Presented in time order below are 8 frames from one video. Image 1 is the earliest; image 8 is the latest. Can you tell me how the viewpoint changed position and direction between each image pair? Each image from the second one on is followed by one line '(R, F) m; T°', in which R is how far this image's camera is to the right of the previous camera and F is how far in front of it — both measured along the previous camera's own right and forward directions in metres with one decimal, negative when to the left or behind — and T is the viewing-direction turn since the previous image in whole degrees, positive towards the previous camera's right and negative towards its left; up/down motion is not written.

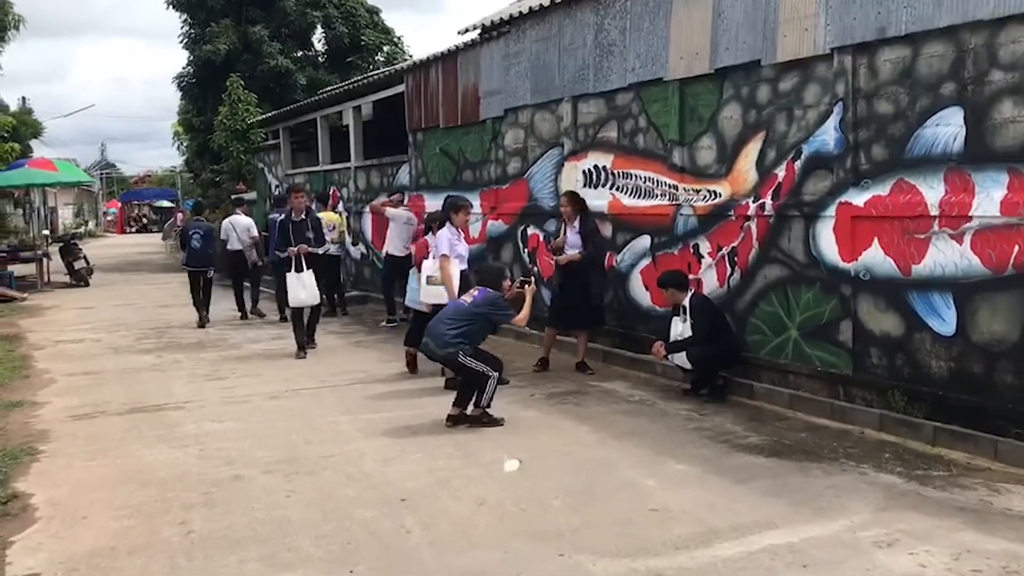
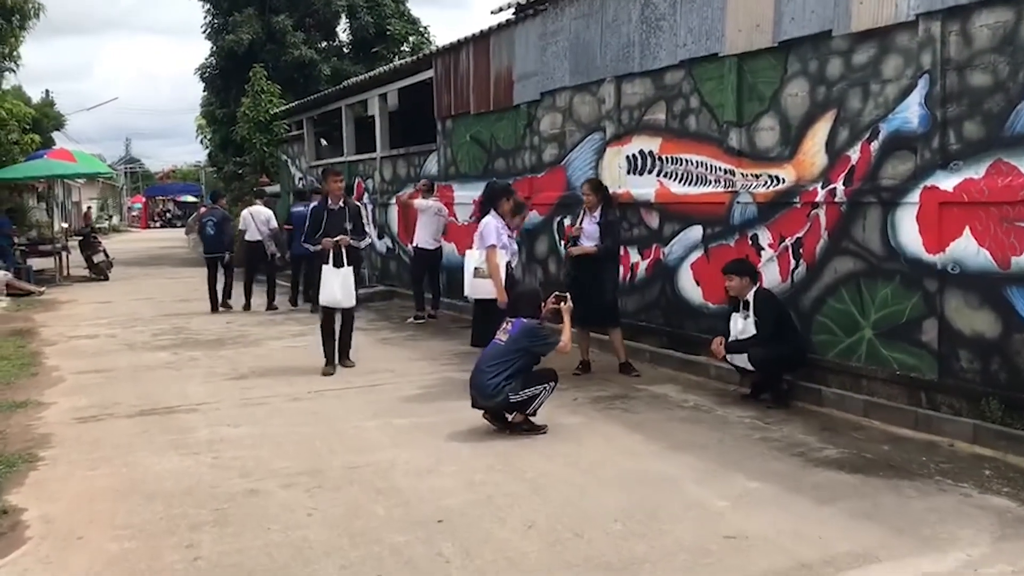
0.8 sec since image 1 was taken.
(-0.1, +0.6) m; -1°
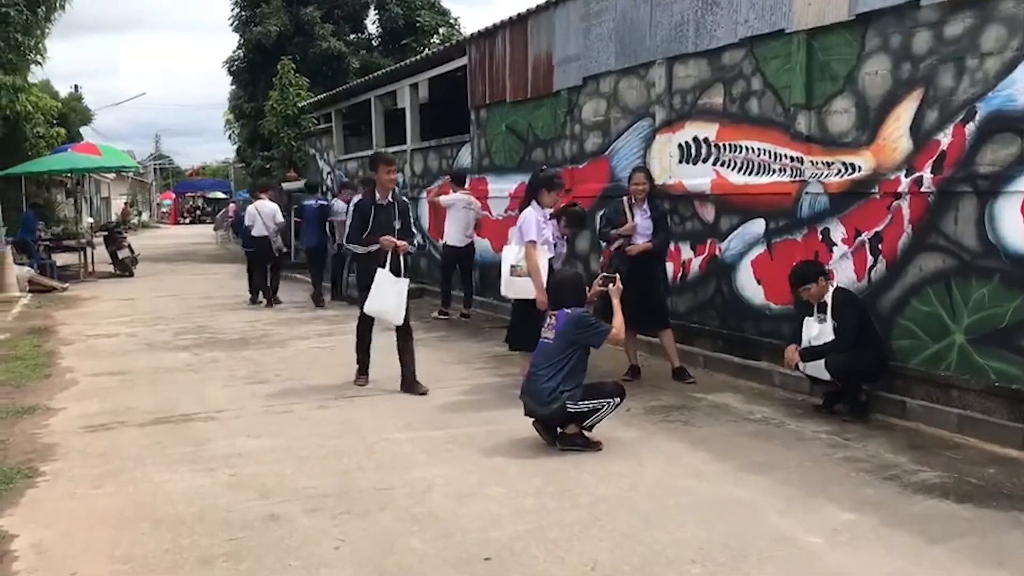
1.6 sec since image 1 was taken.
(-0.1, +0.6) m; -2°
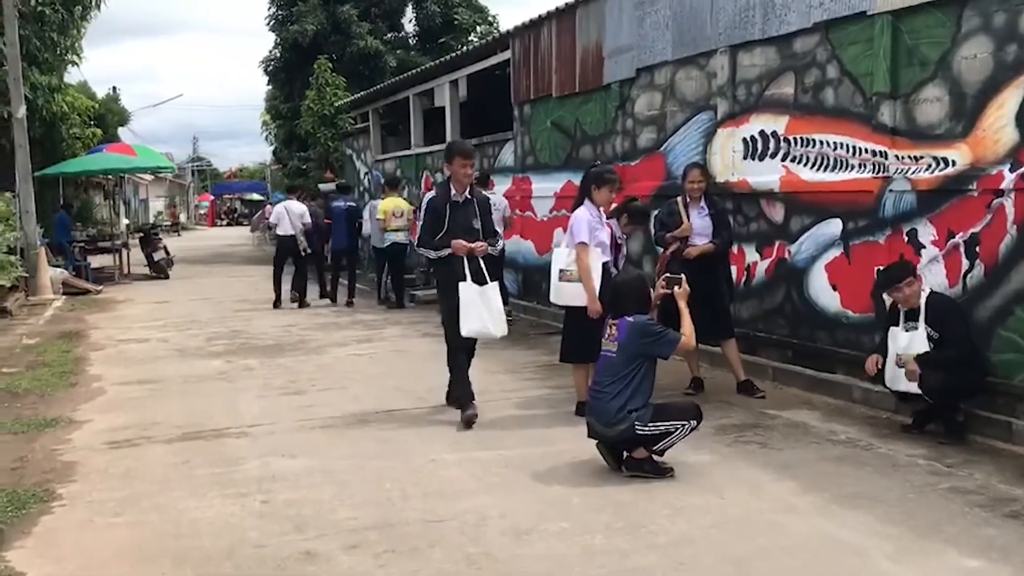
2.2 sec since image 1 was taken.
(-0.1, +0.5) m; -2°
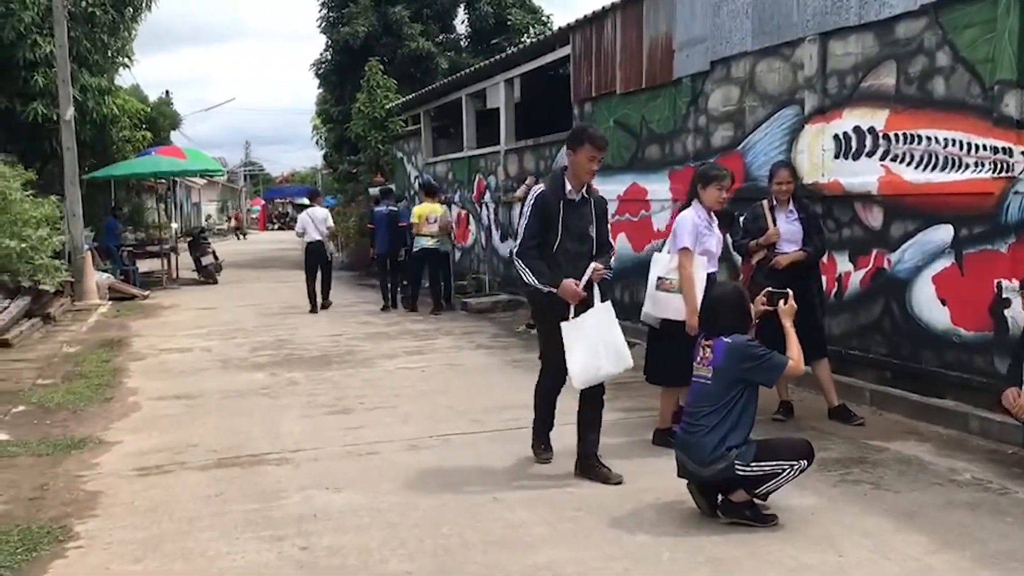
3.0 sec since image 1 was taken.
(-0.1, +0.6) m; -3°
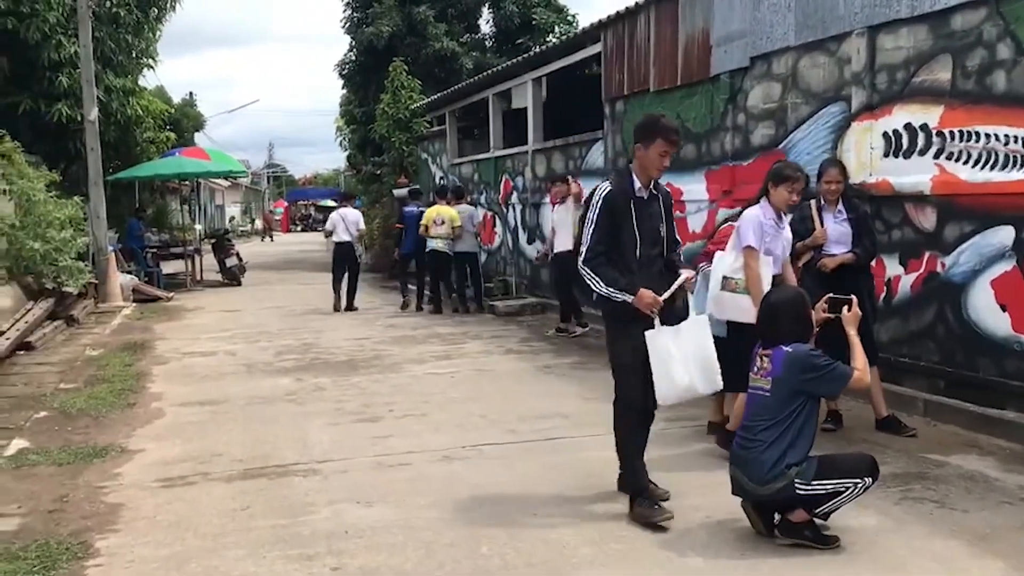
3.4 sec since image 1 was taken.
(-0.1, +0.2) m; -1°
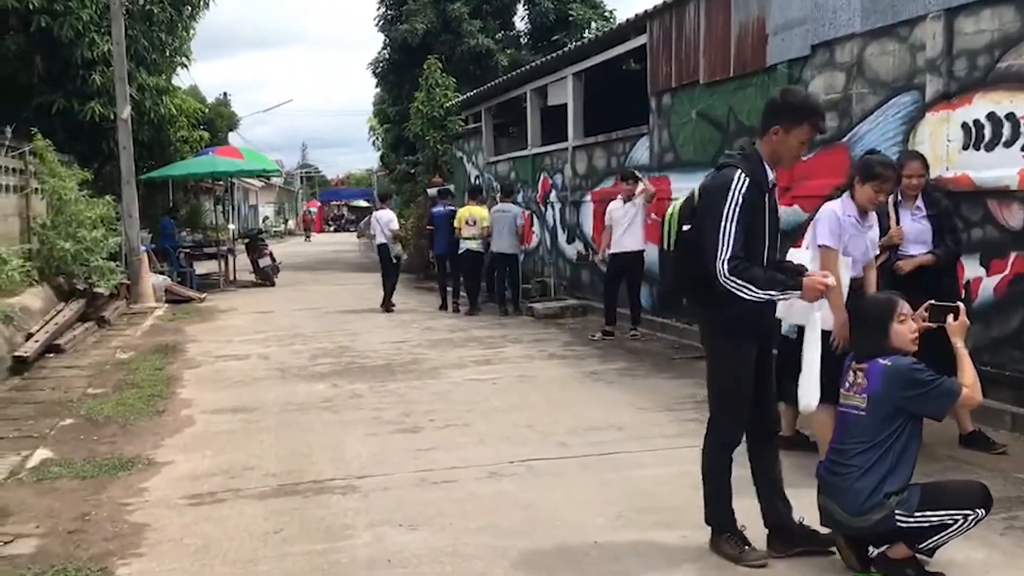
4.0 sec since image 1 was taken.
(-0.1, +0.4) m; -2°
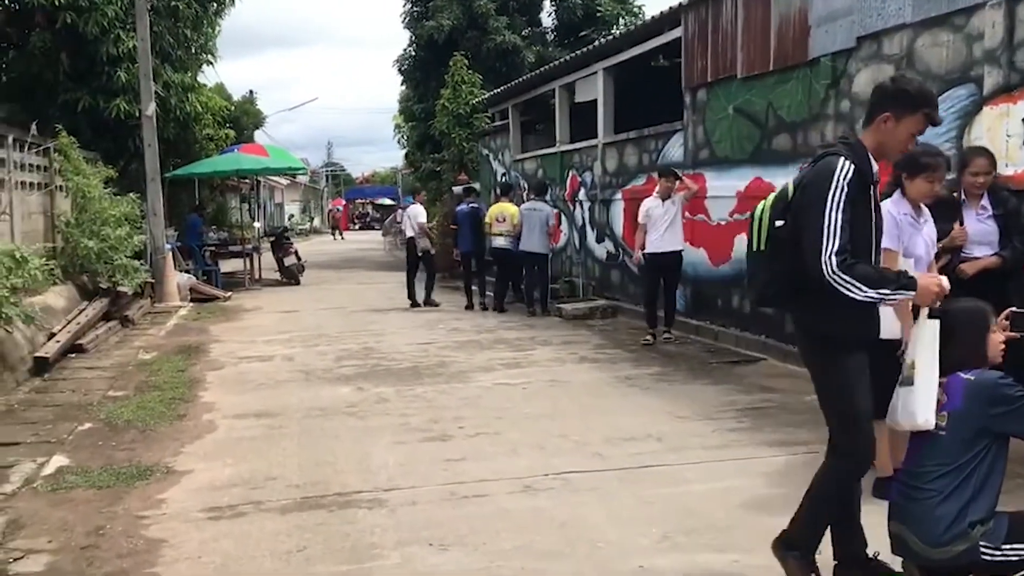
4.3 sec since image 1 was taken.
(-0.1, +0.3) m; -1°
